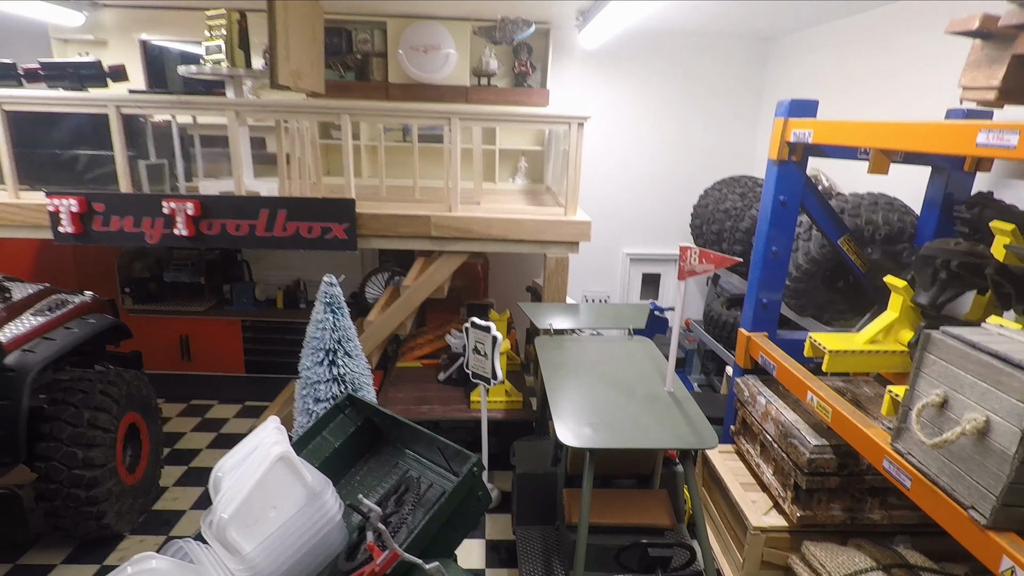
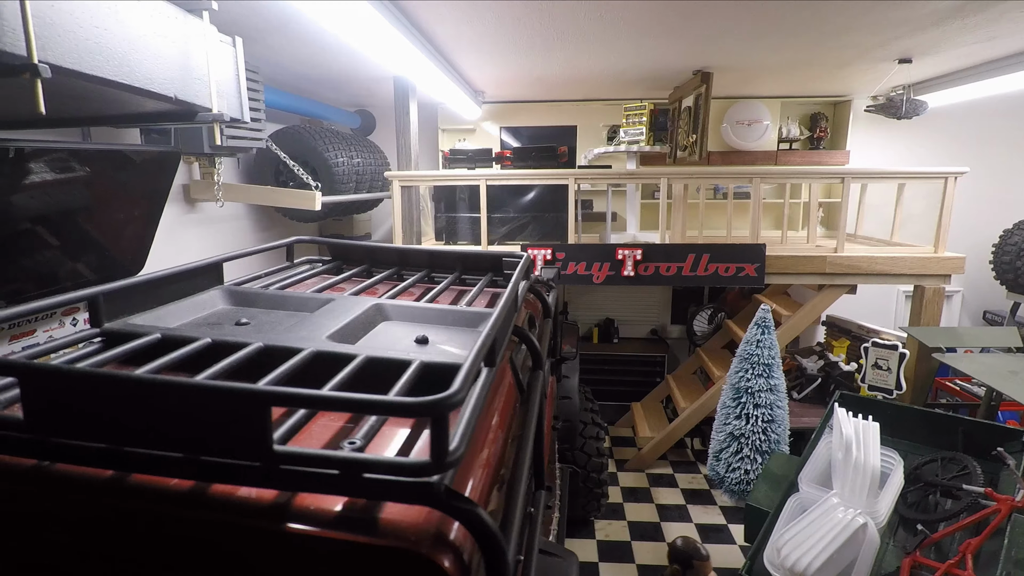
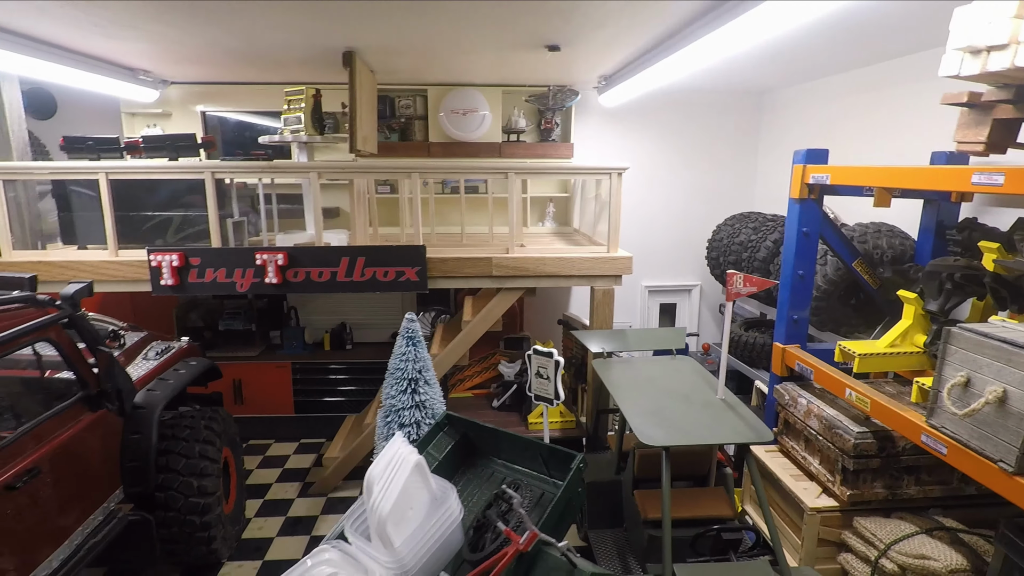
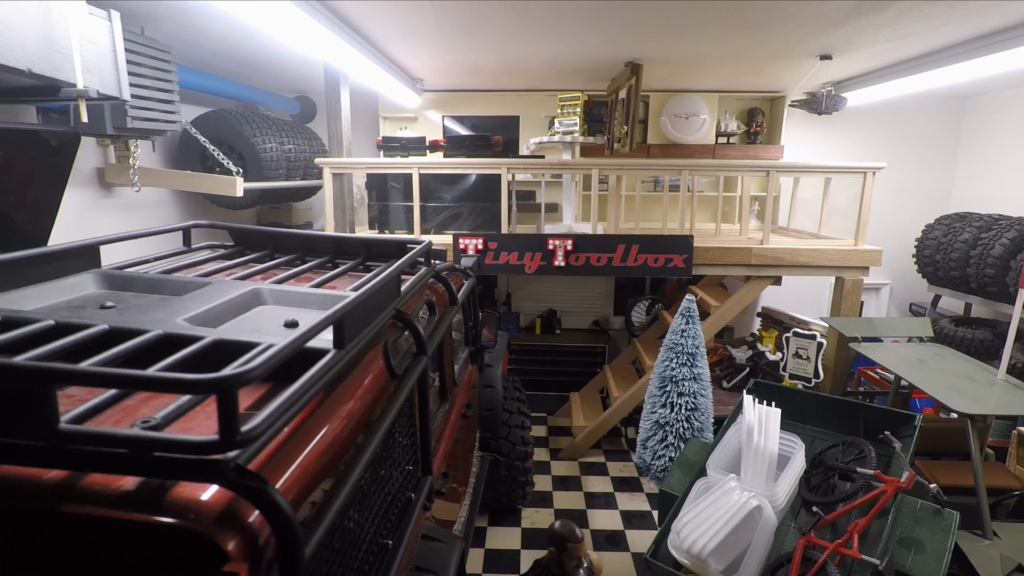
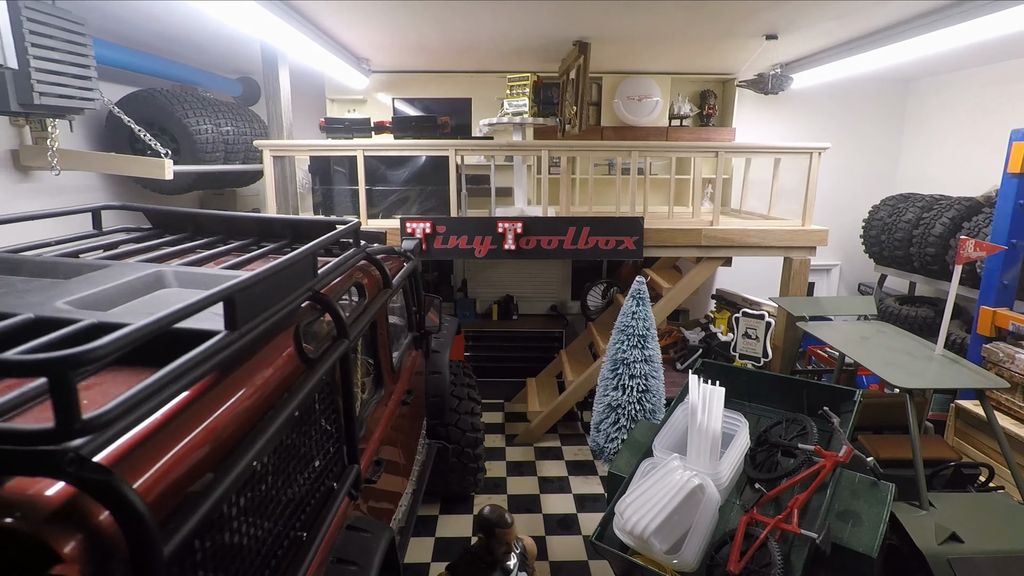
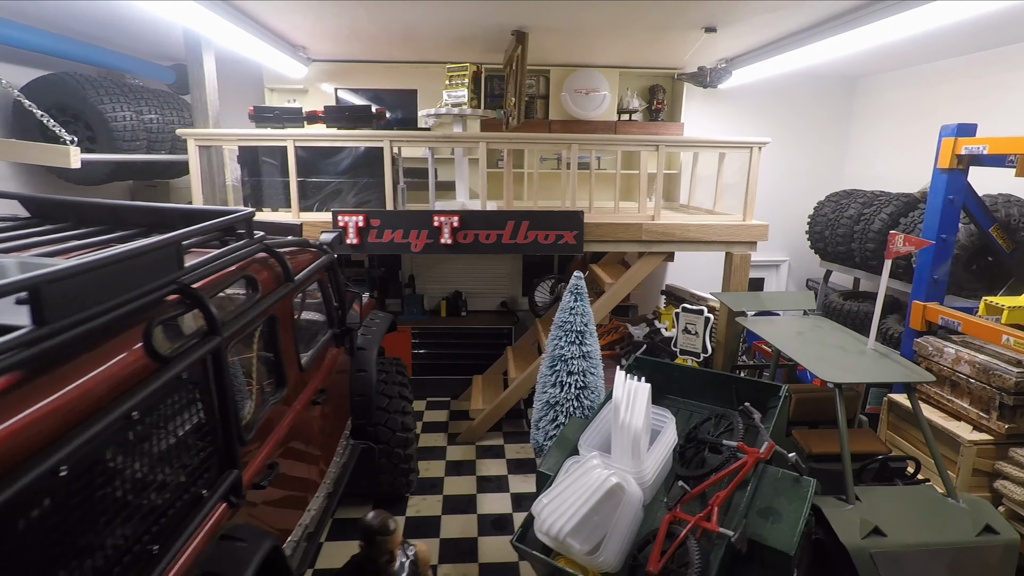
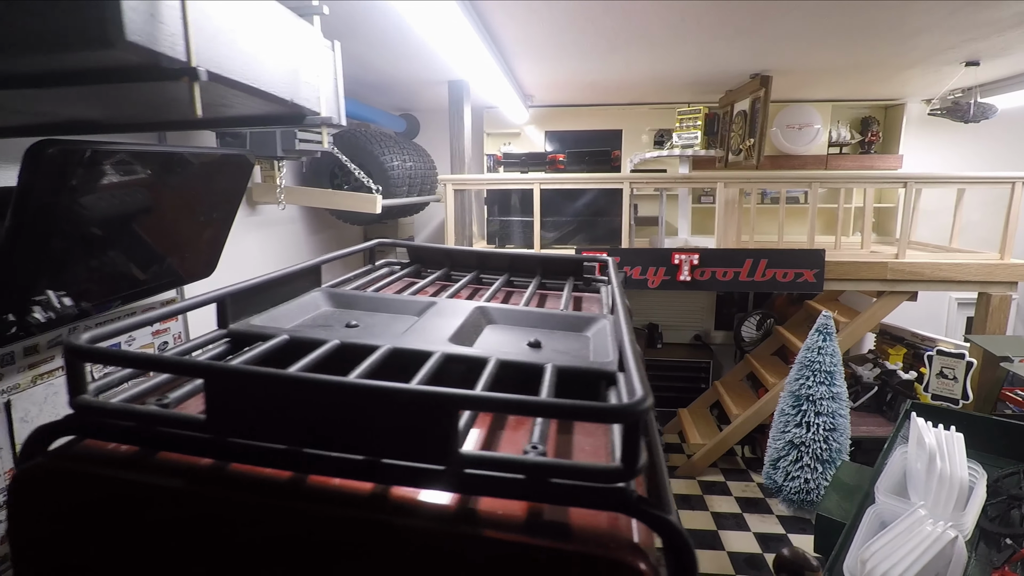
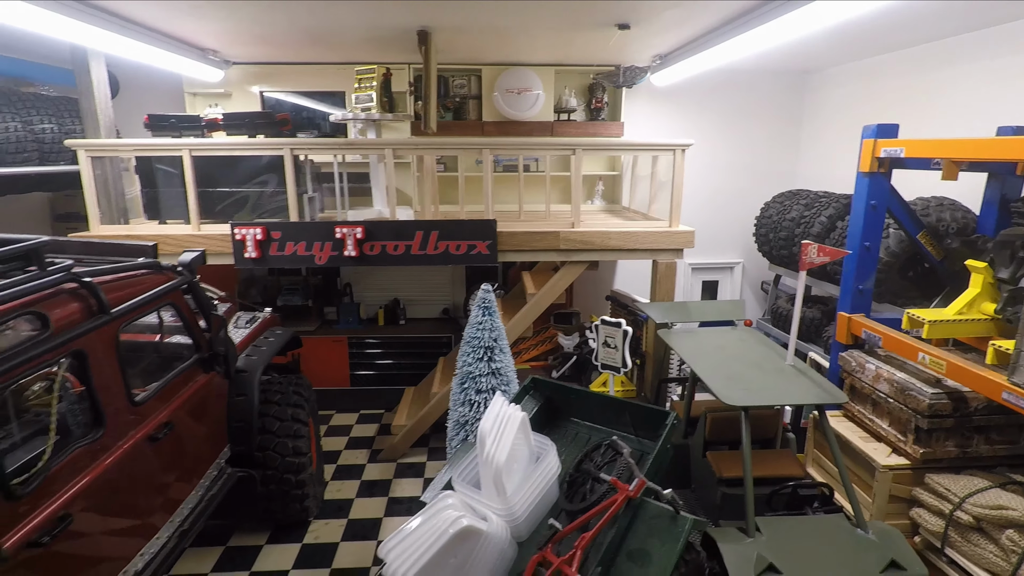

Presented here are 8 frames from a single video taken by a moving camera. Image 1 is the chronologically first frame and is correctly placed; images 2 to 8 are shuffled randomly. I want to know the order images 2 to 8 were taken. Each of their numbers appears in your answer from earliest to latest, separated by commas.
3, 8, 6, 5, 4, 2, 7
